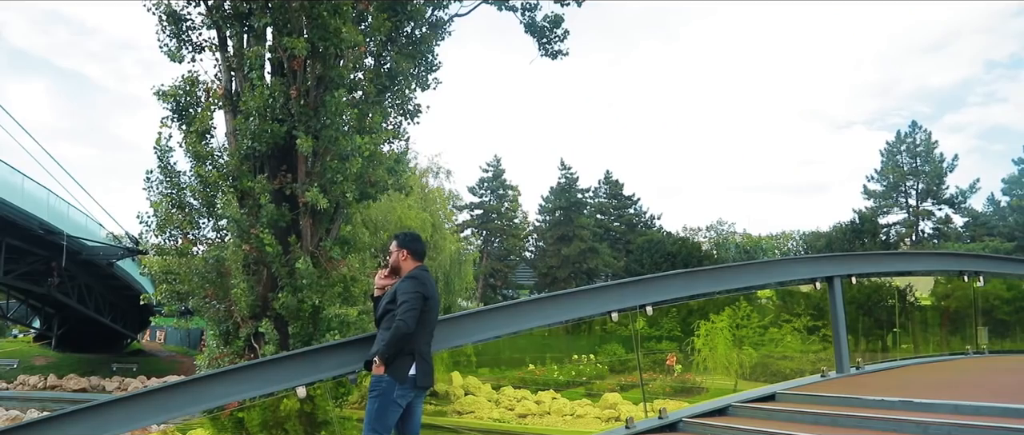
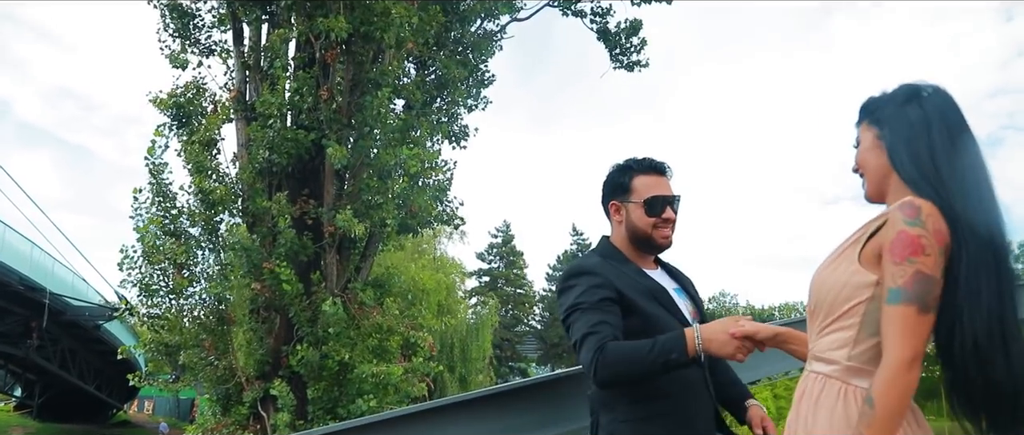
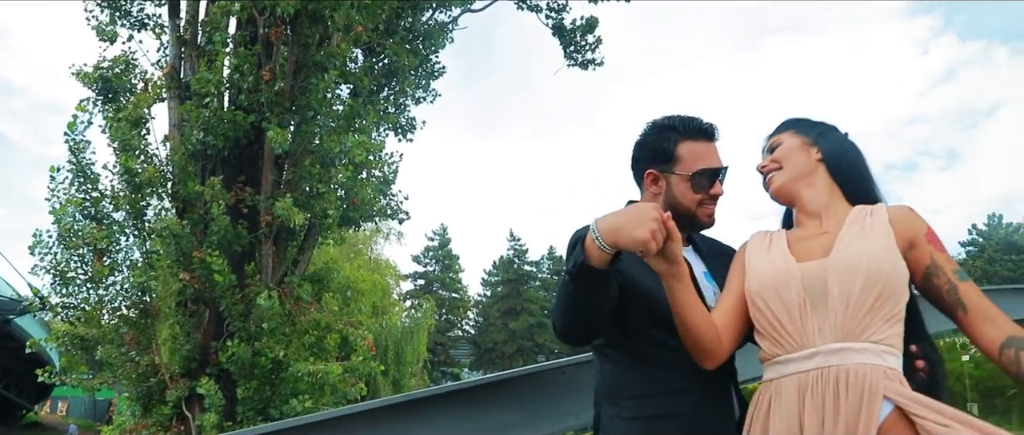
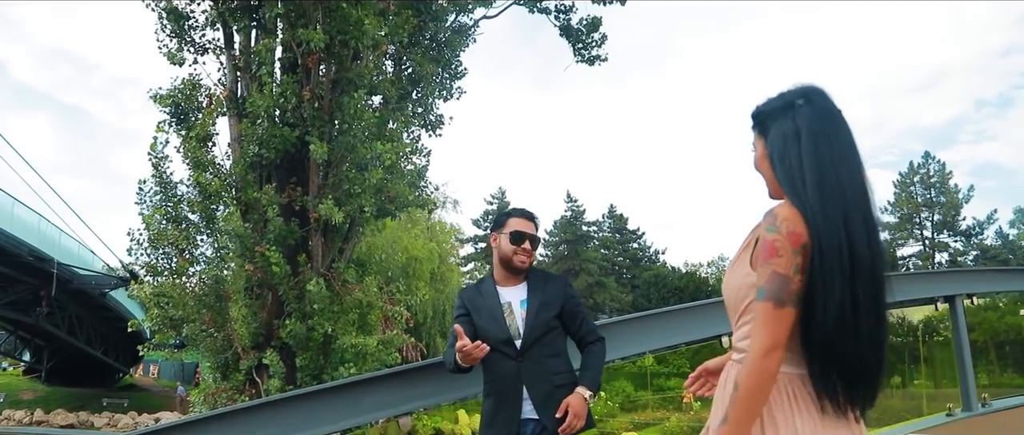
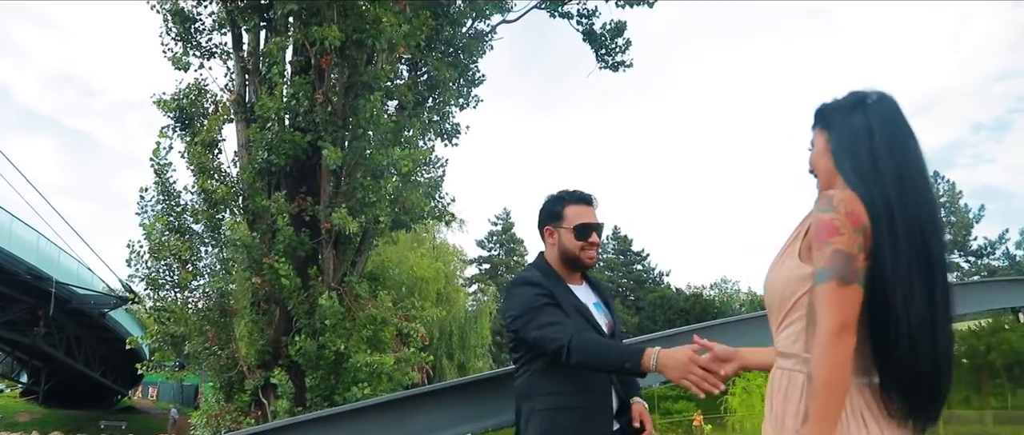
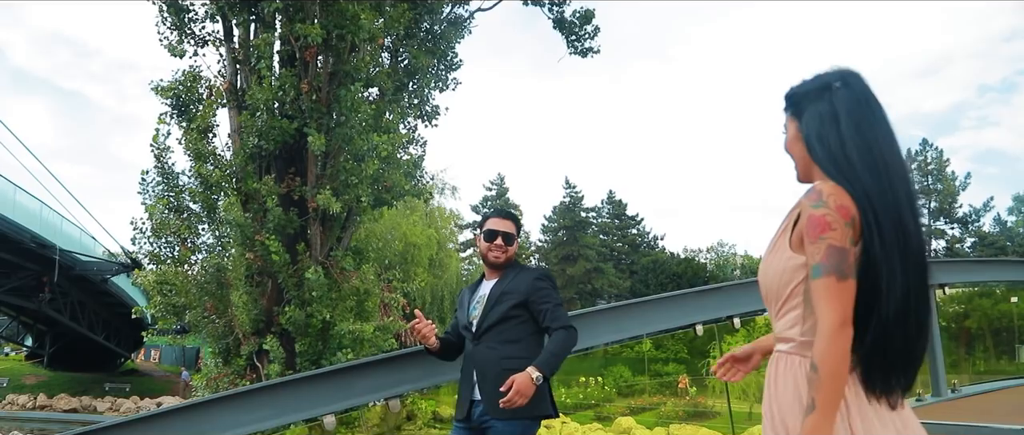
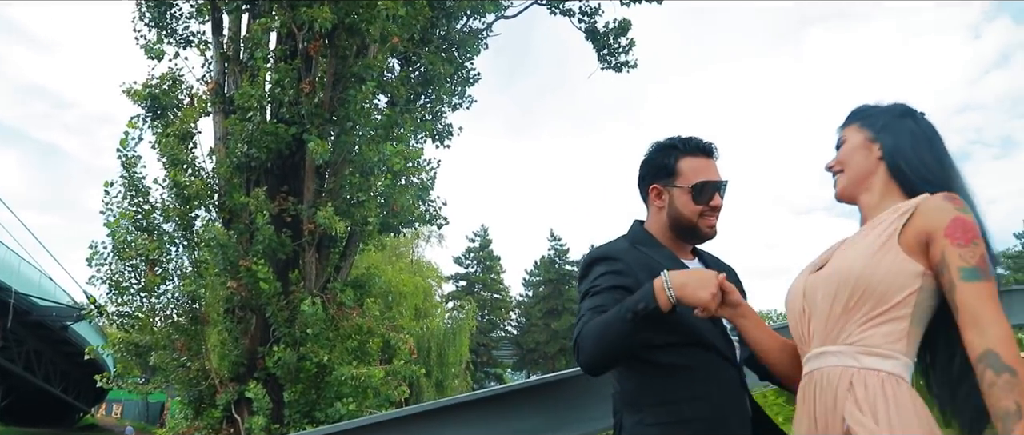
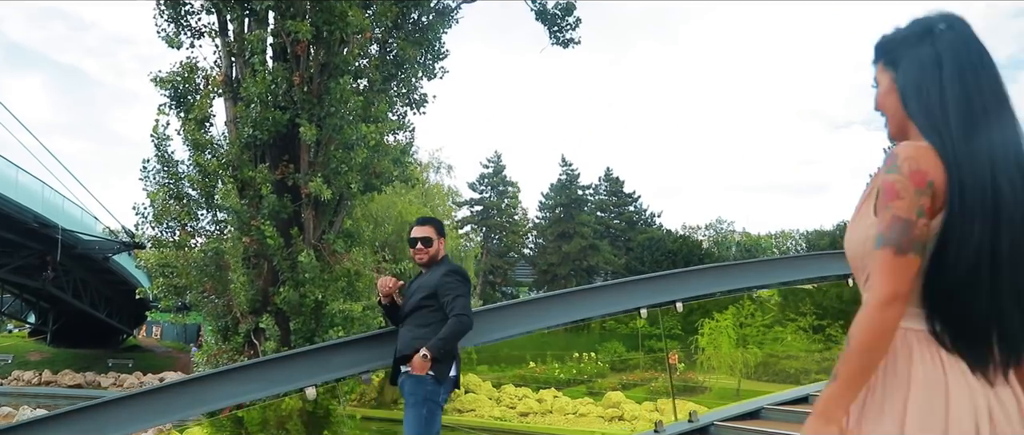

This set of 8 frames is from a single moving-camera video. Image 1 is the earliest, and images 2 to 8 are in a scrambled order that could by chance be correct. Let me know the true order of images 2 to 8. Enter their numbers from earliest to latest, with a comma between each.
8, 6, 4, 5, 2, 7, 3
